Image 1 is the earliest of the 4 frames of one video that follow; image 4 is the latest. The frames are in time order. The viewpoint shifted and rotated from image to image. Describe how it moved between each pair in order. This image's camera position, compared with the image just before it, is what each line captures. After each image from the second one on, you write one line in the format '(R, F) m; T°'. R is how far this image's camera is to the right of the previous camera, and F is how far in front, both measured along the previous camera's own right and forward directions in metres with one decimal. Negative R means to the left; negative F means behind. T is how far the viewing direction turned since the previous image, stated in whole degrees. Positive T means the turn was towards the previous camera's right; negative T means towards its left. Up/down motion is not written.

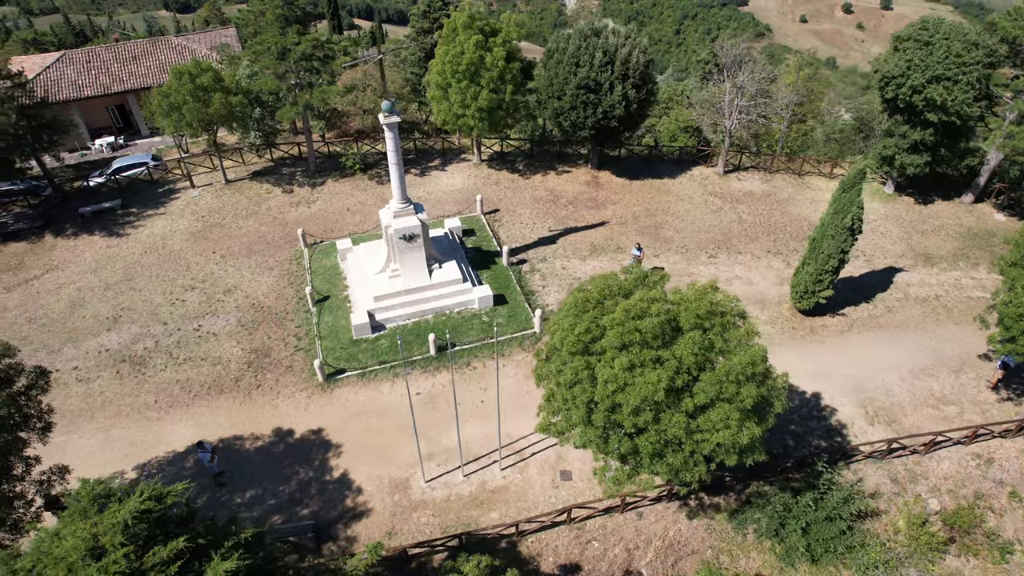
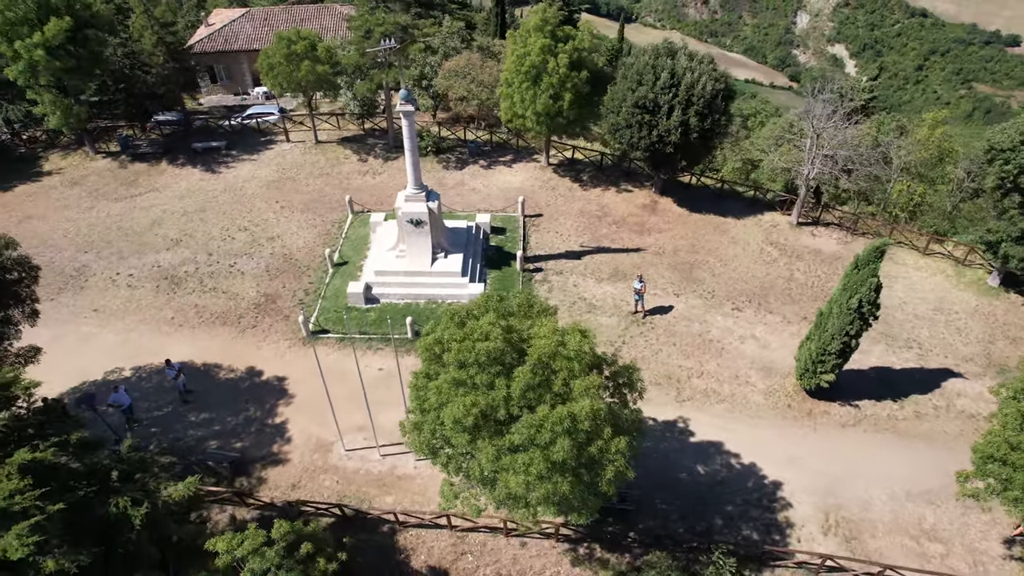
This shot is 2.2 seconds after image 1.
(+5.6, +0.7) m; -14°
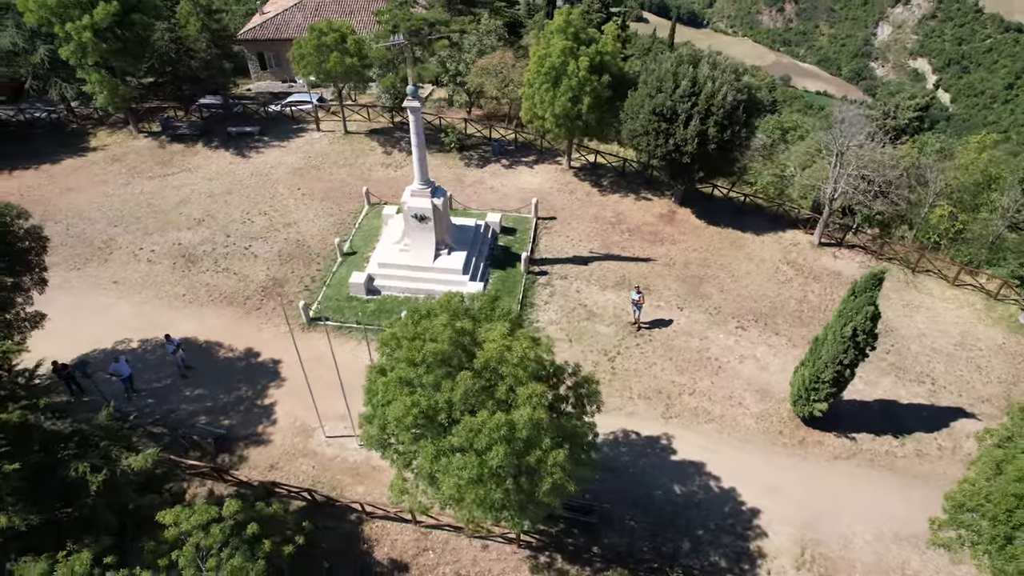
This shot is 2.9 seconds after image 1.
(+1.8, +0.1) m; -4°
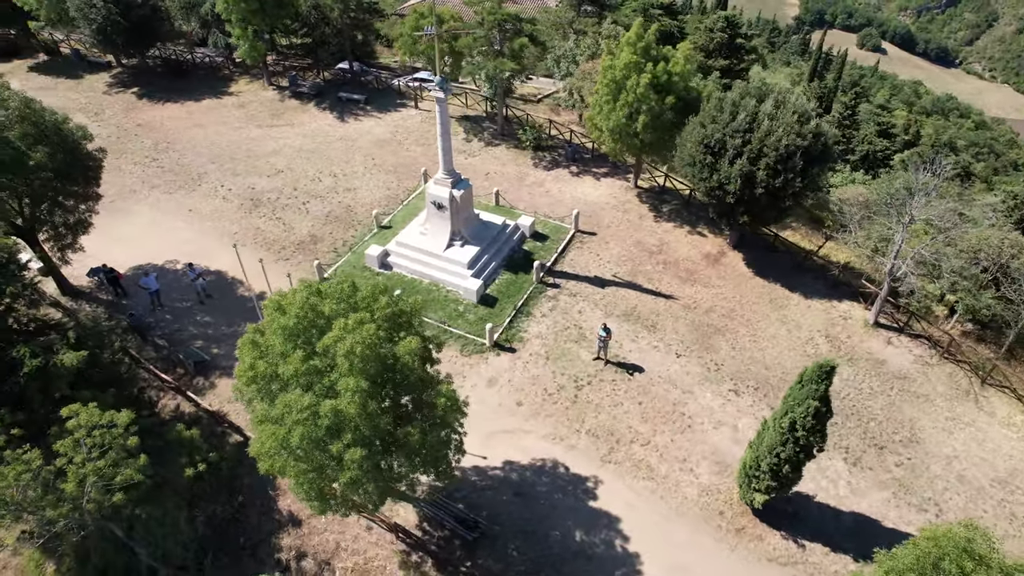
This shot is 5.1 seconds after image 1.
(+5.5, +0.9) m; -14°
